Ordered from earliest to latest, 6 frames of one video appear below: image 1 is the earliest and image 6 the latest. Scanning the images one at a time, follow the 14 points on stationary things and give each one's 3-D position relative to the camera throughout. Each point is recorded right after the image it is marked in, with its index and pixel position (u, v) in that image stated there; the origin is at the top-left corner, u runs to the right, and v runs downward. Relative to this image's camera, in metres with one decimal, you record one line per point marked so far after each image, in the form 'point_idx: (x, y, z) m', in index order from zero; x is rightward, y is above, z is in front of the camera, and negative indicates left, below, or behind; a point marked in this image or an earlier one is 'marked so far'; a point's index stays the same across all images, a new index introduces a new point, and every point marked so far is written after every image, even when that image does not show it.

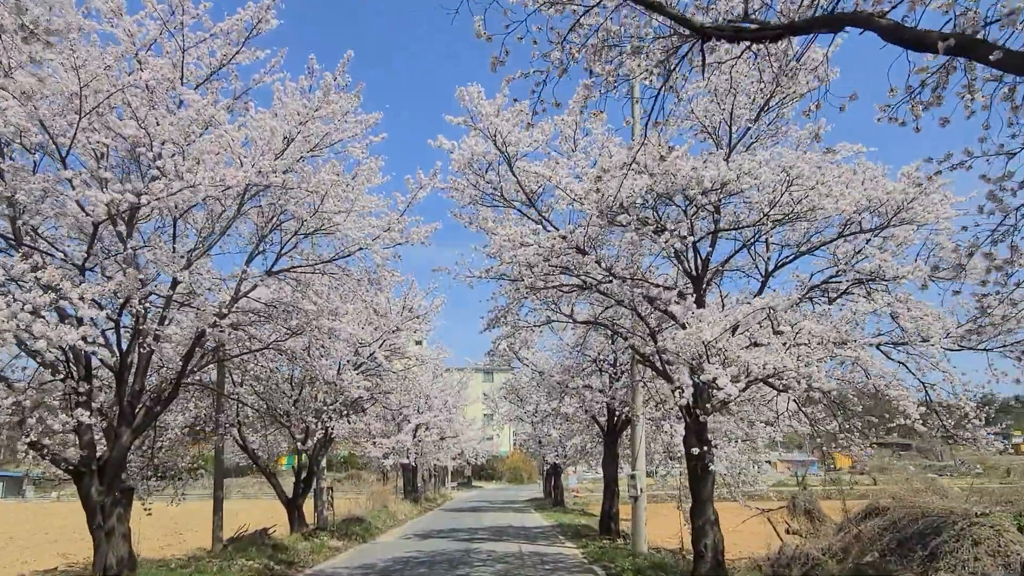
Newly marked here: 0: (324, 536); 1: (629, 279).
0: (-4.4, -5.7, +17.8) m
1: (+1.6, +0.1, +10.5) m
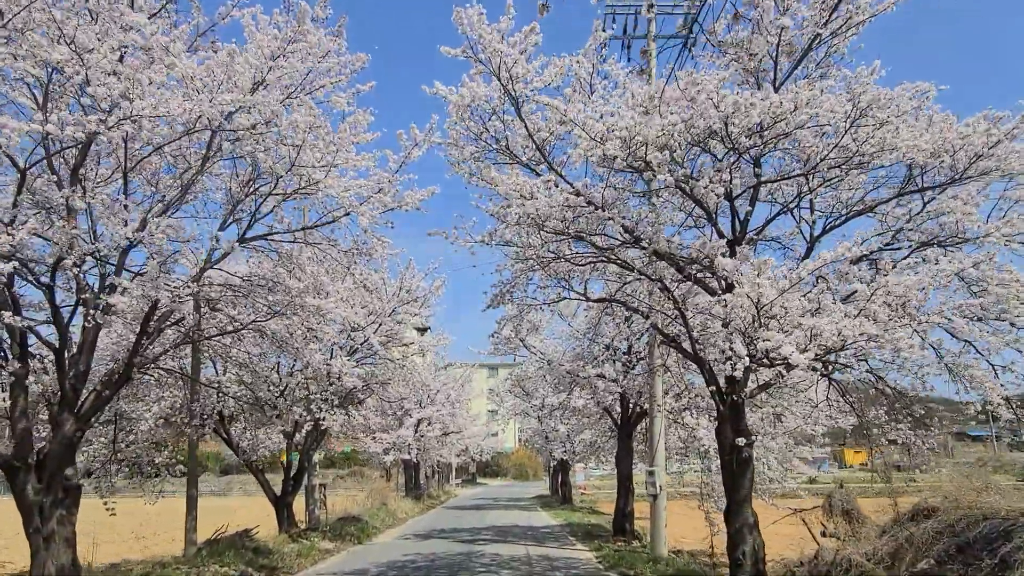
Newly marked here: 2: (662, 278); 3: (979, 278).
0: (-4.2, -5.3, +16.4) m
1: (+1.7, +0.5, +9.1) m
2: (+1.9, +0.1, +9.5) m
3: (+5.0, +0.1, +8.3) m
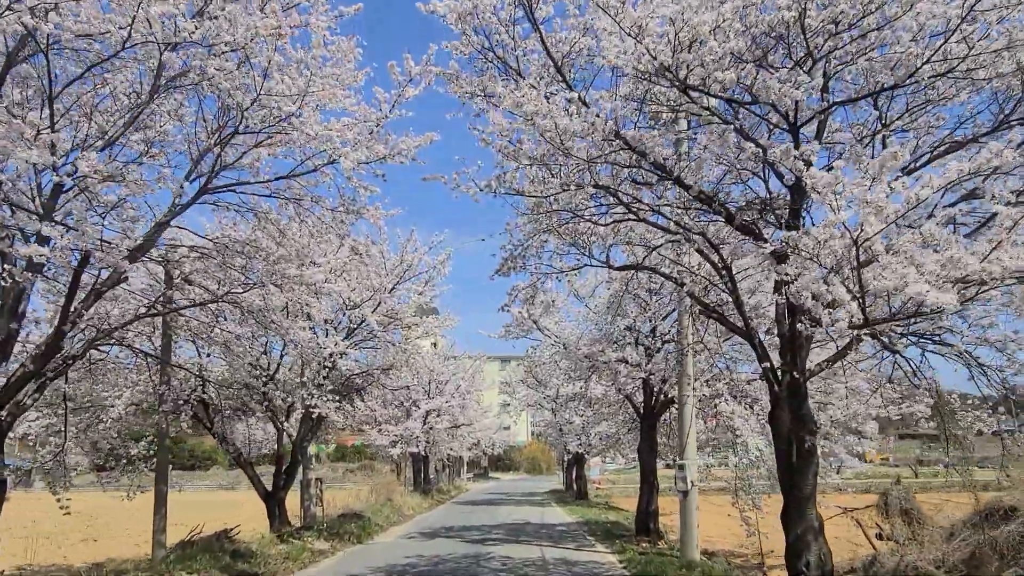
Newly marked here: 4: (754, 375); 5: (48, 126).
0: (-4.0, -4.8, +15.0) m
1: (+1.8, +1.0, +7.5) m
2: (+2.0, +0.6, +8.0) m
3: (+5.1, +0.5, +6.6) m
4: (+4.1, -1.5, +13.0) m
5: (-4.2, +1.5, +7.0) m
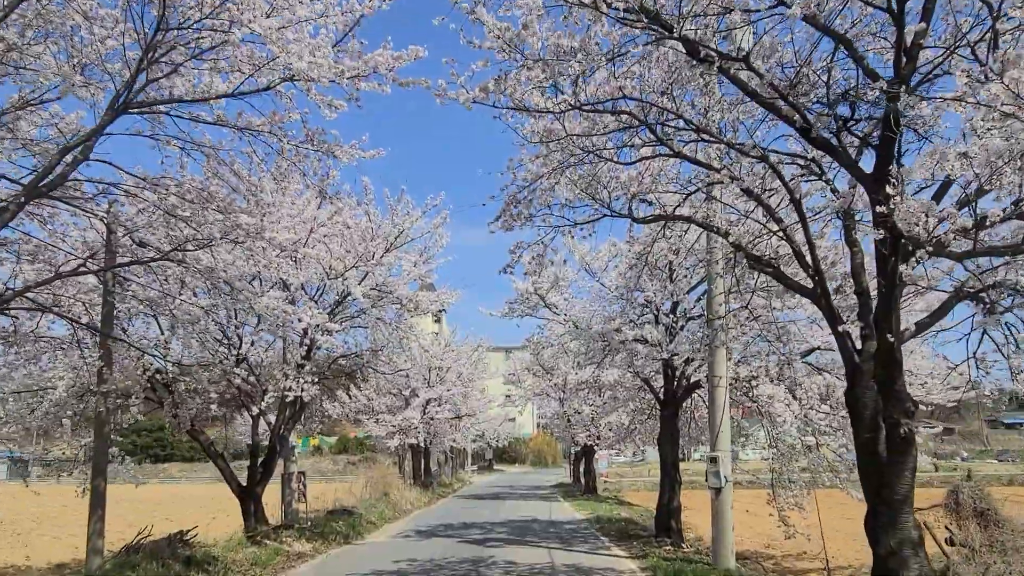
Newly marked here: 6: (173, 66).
0: (-3.9, -4.3, +13.3) m
1: (+1.8, +1.5, +5.7) m
2: (+2.0, +1.0, +6.2) m
3: (+5.2, +1.0, +4.8) m
4: (+4.1, -0.9, +11.2) m
5: (-4.2, +1.9, +5.3) m
6: (-3.1, +2.0, +6.9) m
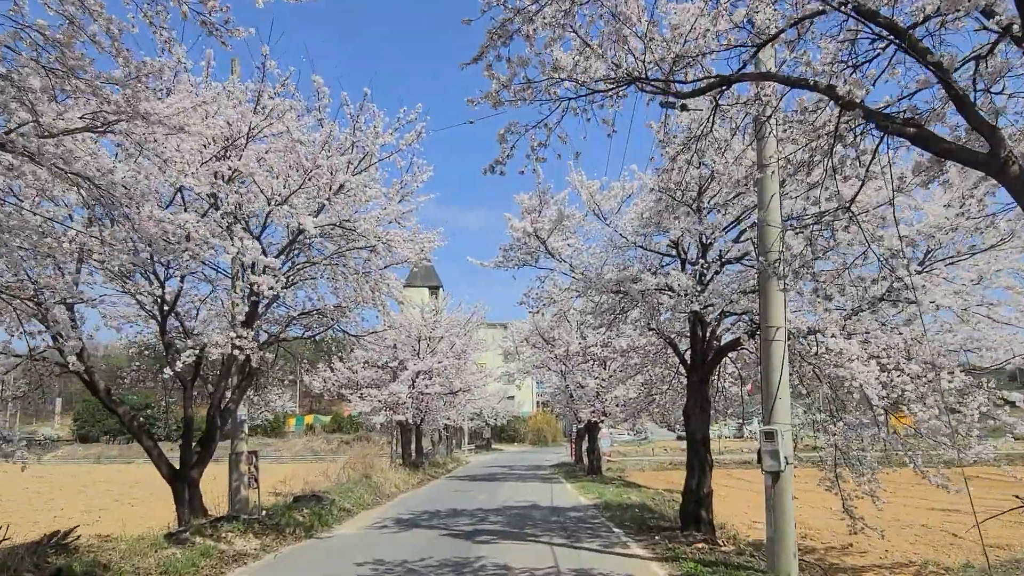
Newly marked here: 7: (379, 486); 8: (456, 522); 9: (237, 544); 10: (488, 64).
0: (-4.0, -3.4, +10.7) m
1: (+1.7, +2.2, +3.0) m
2: (+1.9, +1.8, +3.5) m
3: (+5.1, +1.7, +2.1) m
4: (+4.1, -0.1, +8.6) m
5: (-4.3, +2.6, +2.6) m
6: (-3.1, +2.7, +4.2) m
7: (-3.4, -5.0, +19.7) m
8: (-1.0, -4.4, +14.5) m
9: (-3.8, -3.5, +10.5) m
10: (-0.2, +1.7, +5.7) m
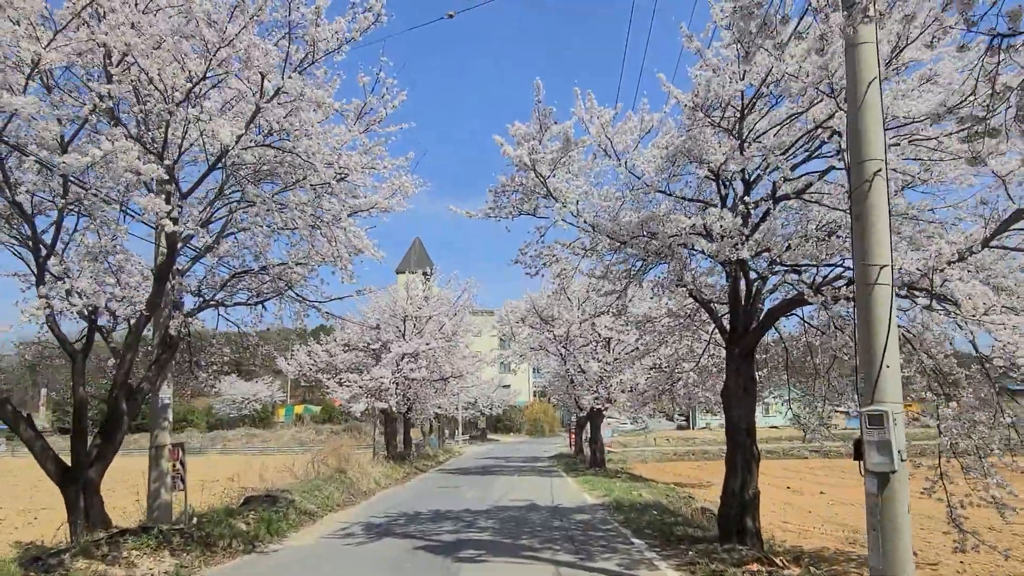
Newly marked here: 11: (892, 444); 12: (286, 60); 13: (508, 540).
0: (-4.1, -2.8, +8.2) m
1: (+1.7, +2.7, +0.4) m
2: (+1.9, +2.3, +0.9) m
3: (+5.0, +2.2, -0.4) m
4: (+4.0, +0.5, +6.0) m
5: (-4.3, +3.1, -0.1) m
6: (-3.2, +3.2, +1.6) m
7: (-3.5, -4.3, +17.2) m
8: (-1.1, -3.8, +12.0) m
9: (-3.9, -2.9, +8.0) m
10: (-0.2, +2.2, +3.1) m
11: (+2.8, -1.1, +5.7) m
12: (-2.3, +2.3, +7.9) m
13: (-0.1, -3.5, +10.6) m
